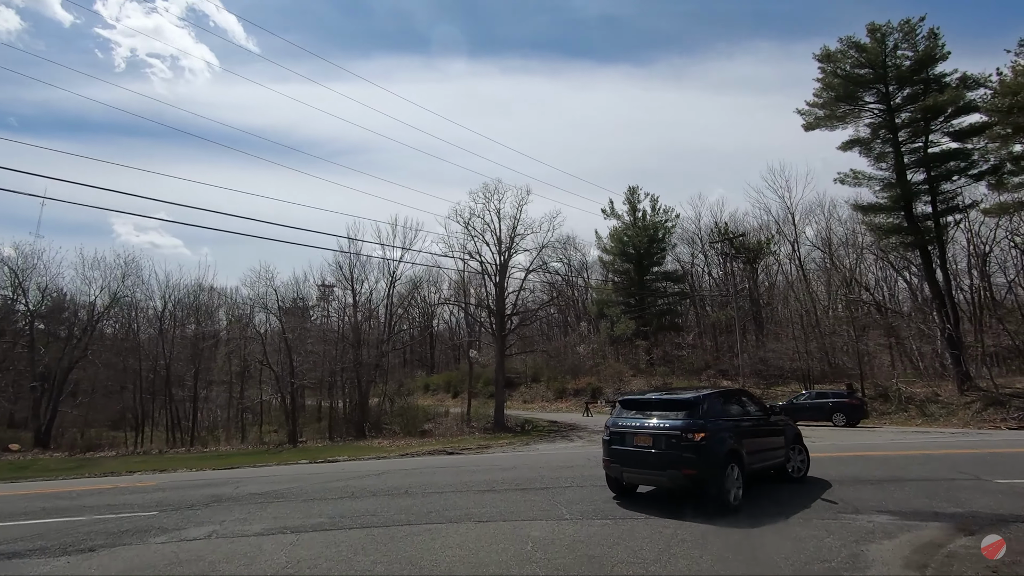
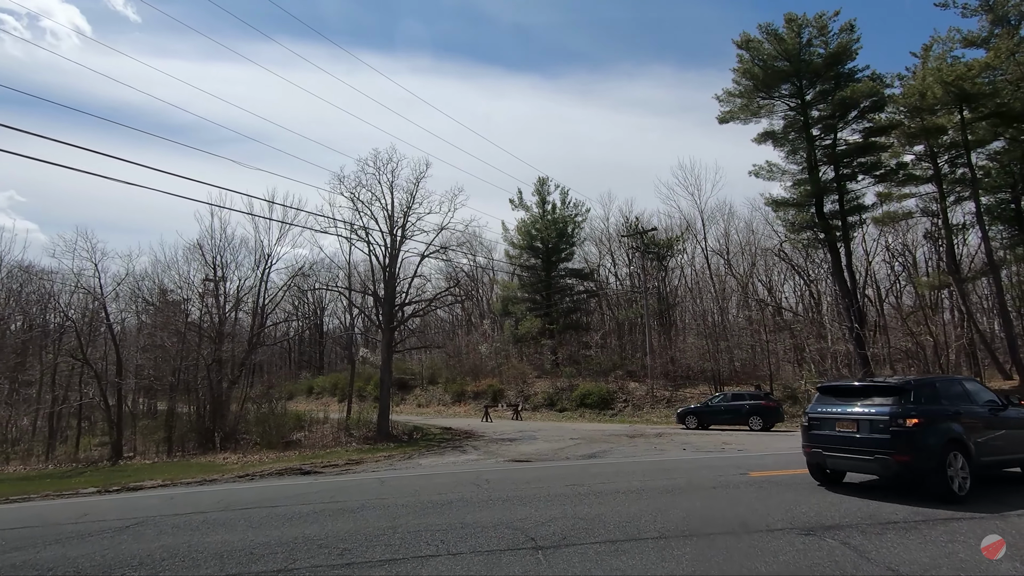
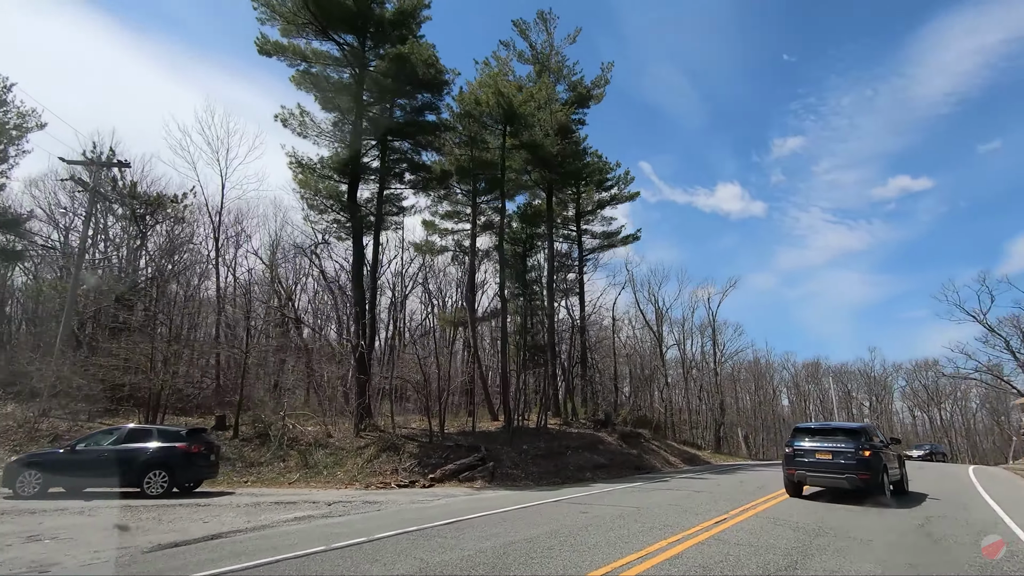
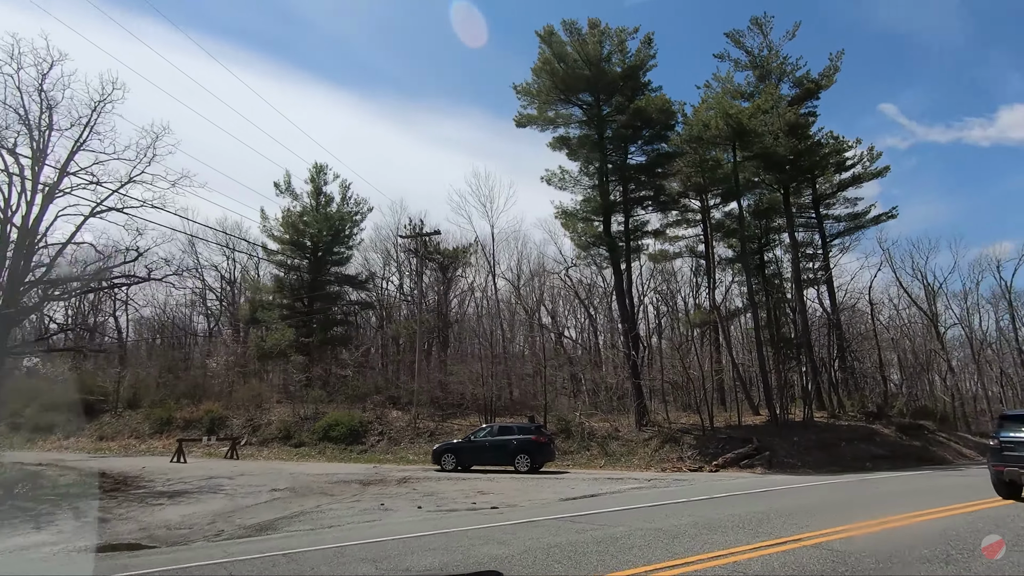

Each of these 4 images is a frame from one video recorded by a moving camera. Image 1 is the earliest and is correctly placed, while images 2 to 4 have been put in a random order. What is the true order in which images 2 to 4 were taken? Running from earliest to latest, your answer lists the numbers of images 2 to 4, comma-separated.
2, 4, 3
